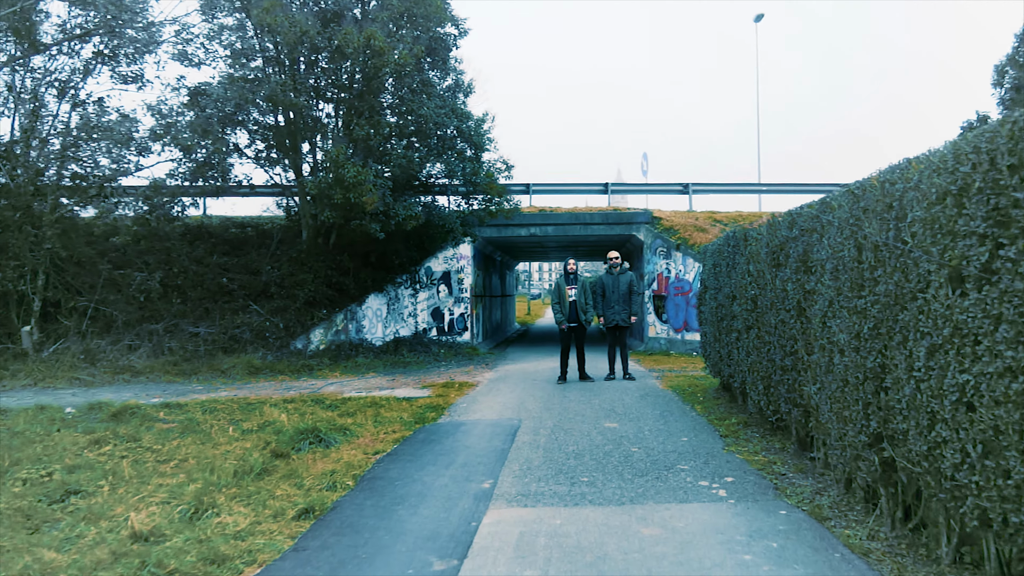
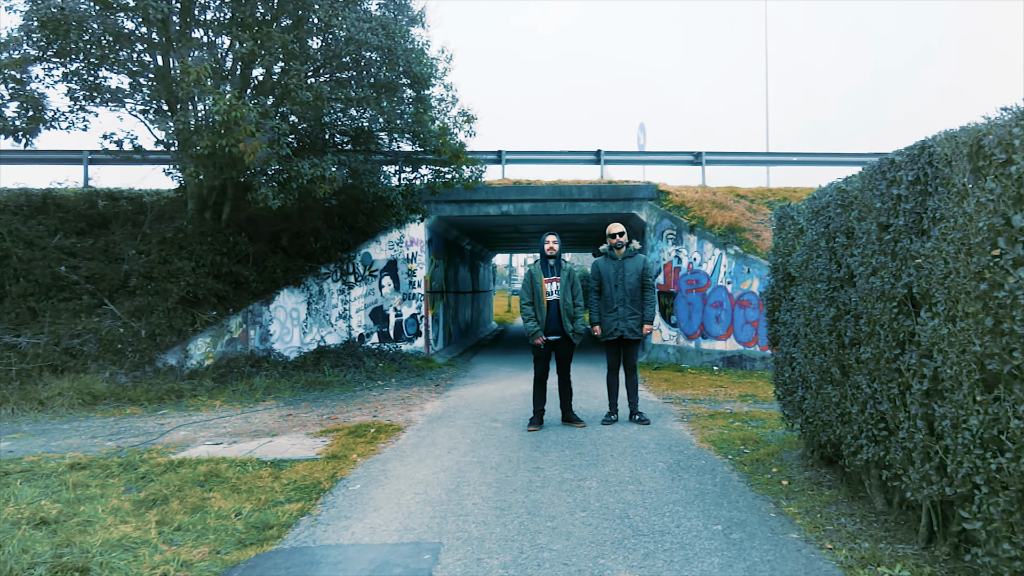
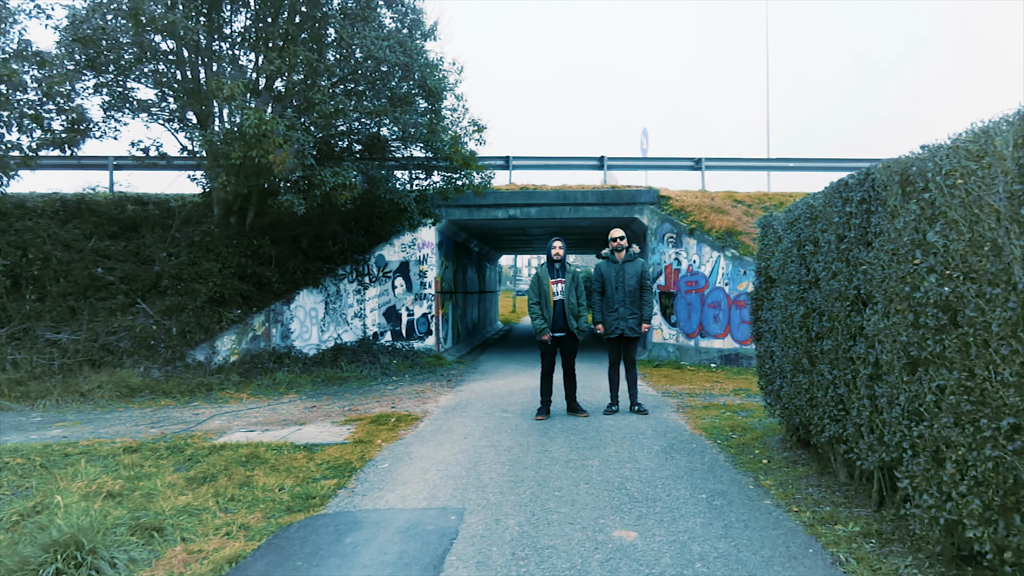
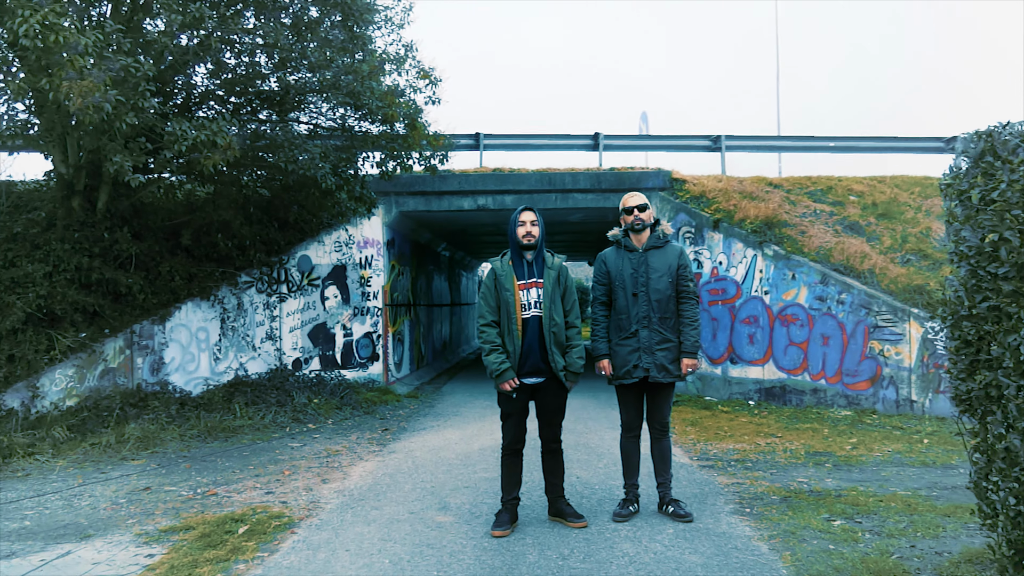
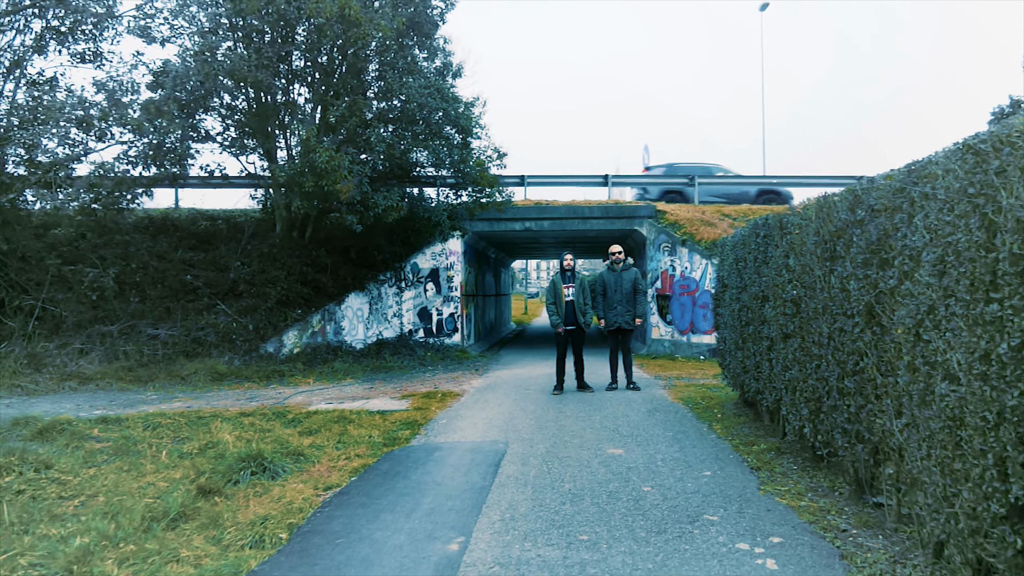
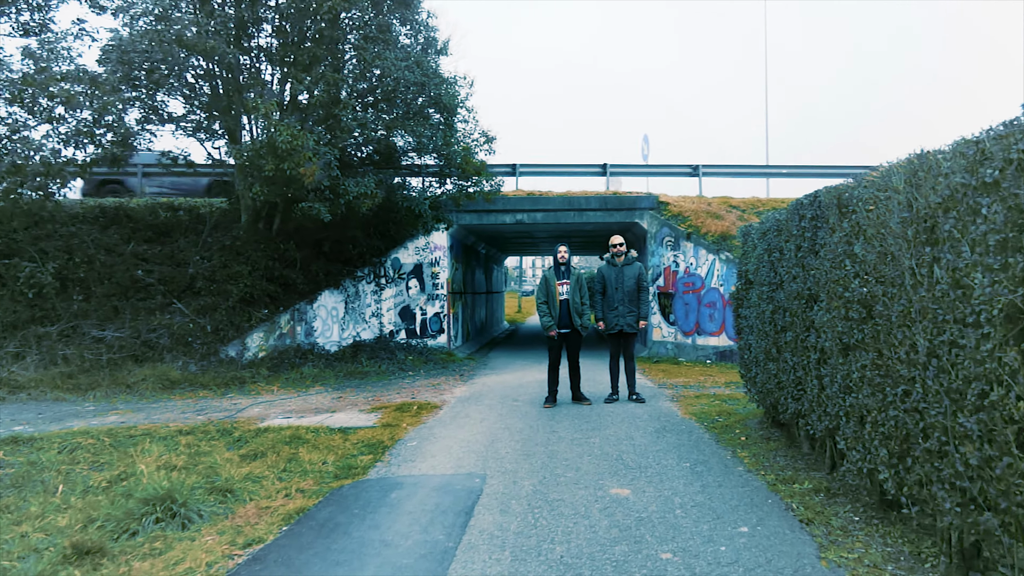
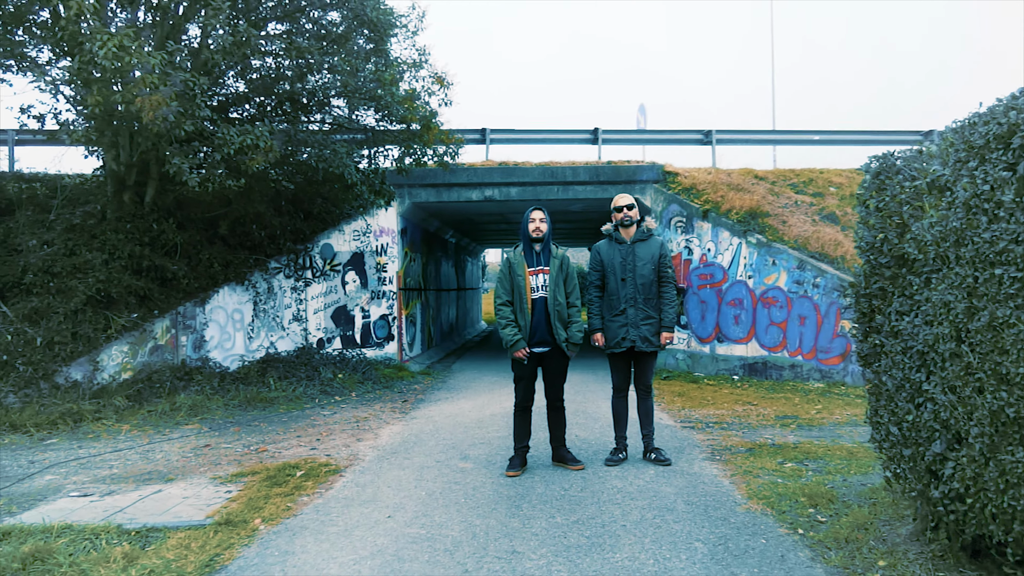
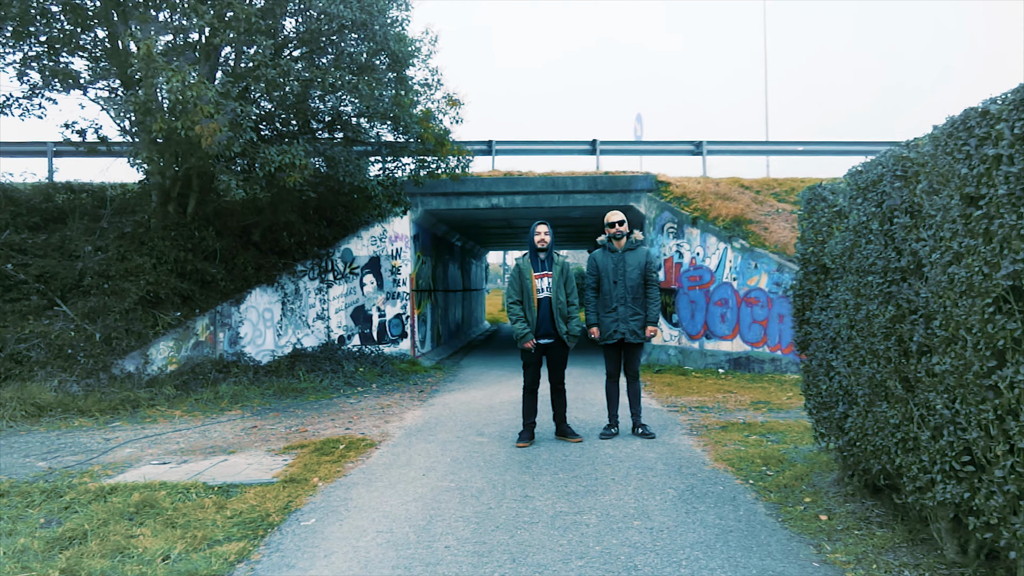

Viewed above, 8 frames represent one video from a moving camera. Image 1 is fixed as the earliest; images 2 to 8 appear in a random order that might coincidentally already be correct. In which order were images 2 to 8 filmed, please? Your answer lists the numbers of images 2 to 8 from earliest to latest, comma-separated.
5, 6, 3, 2, 8, 7, 4
